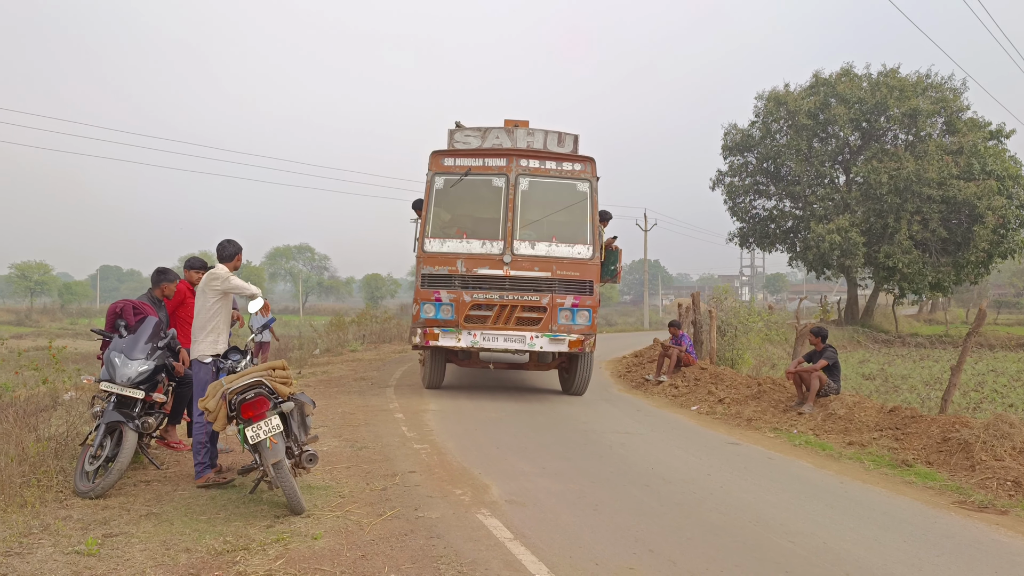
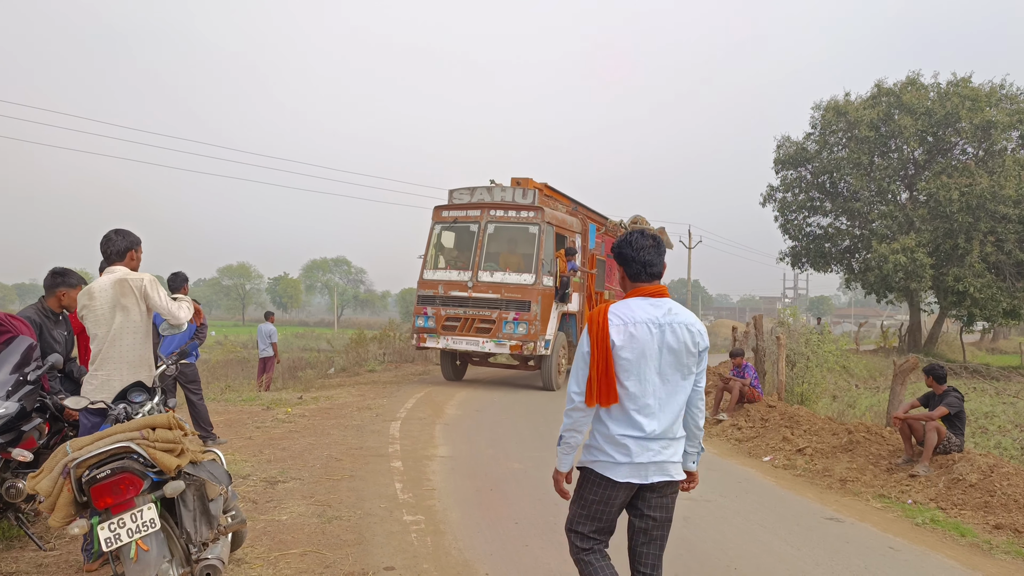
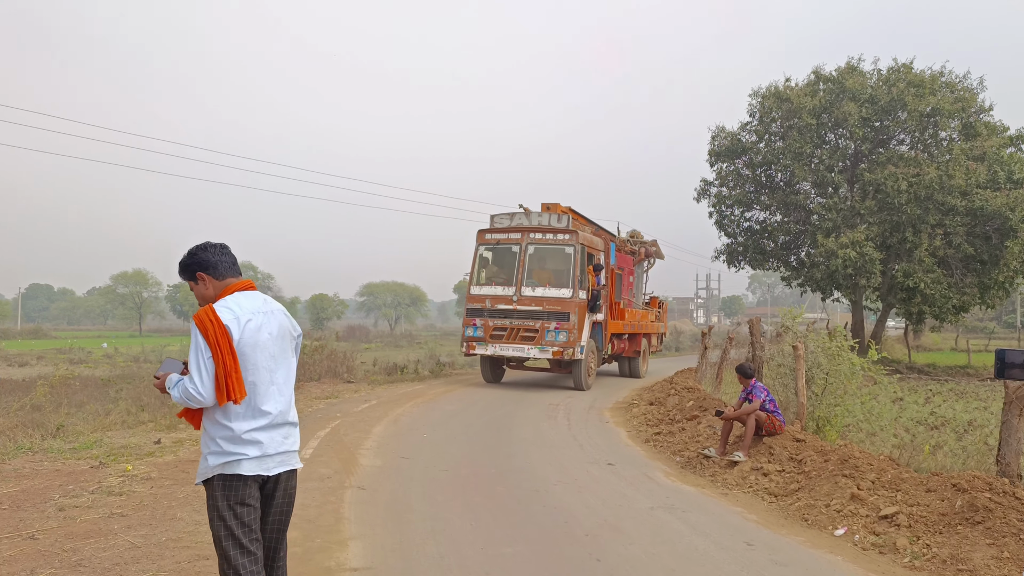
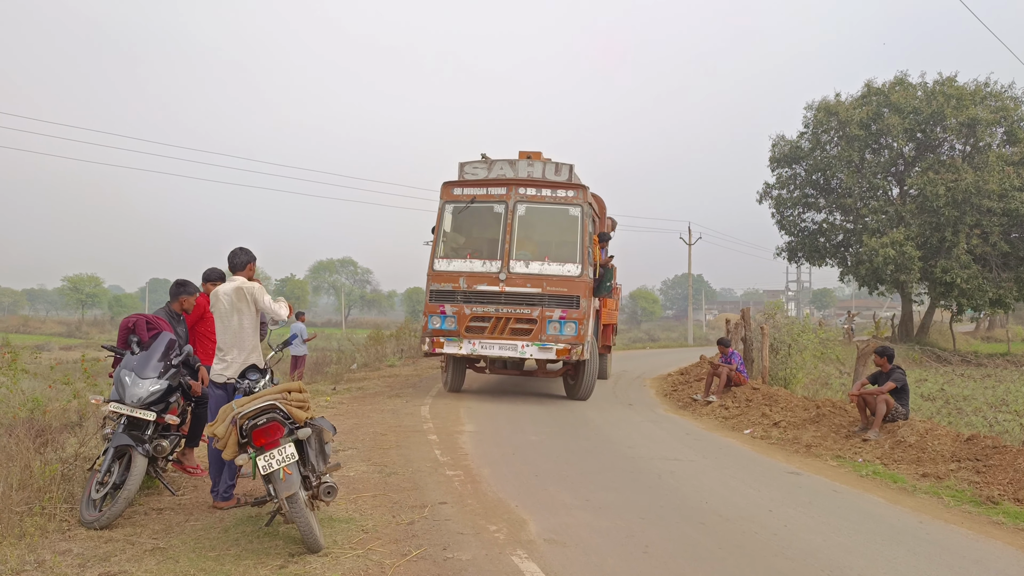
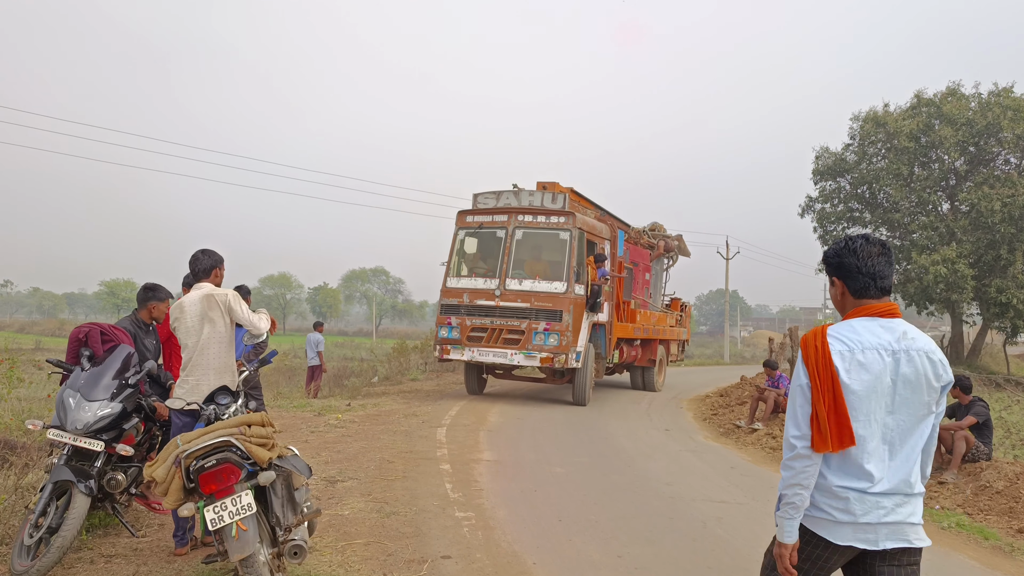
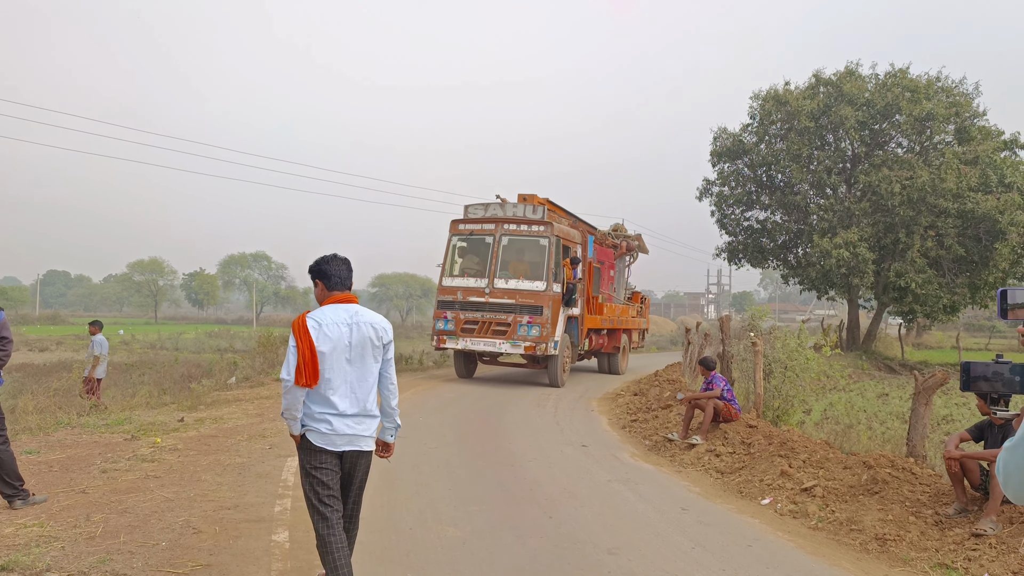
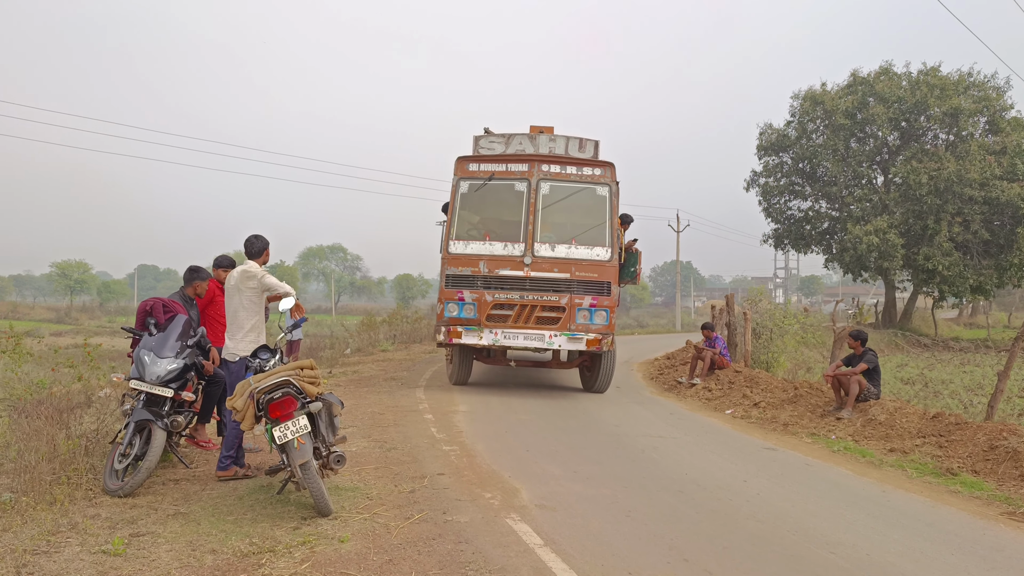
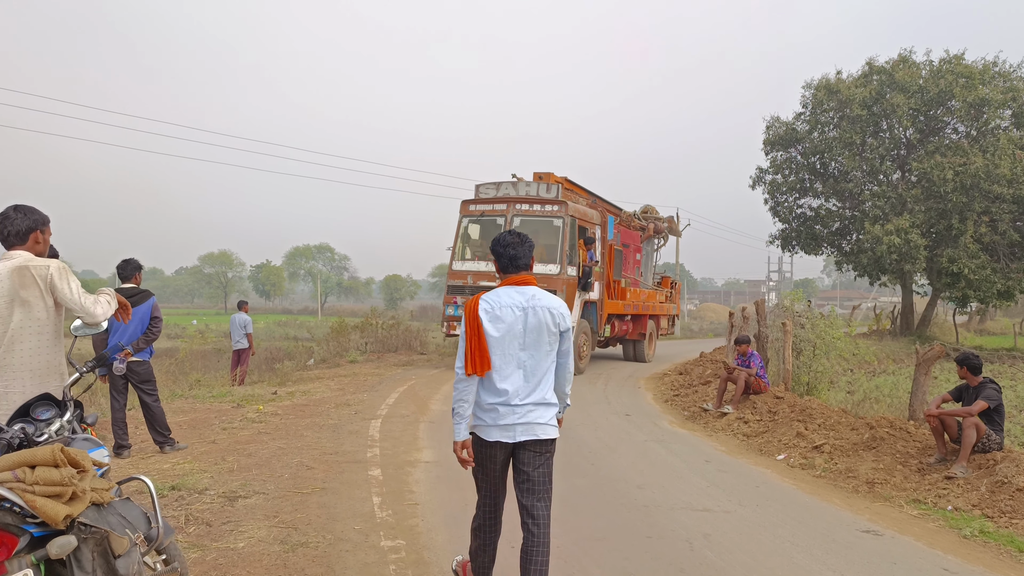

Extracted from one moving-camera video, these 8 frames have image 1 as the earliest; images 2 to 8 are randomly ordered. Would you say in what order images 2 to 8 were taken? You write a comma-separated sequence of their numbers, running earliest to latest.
7, 4, 5, 2, 8, 6, 3
